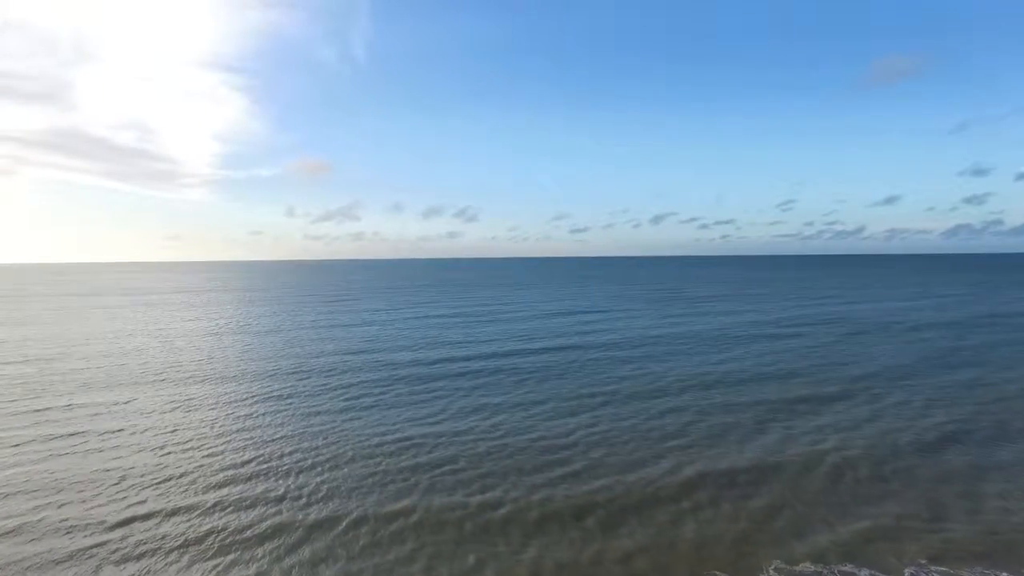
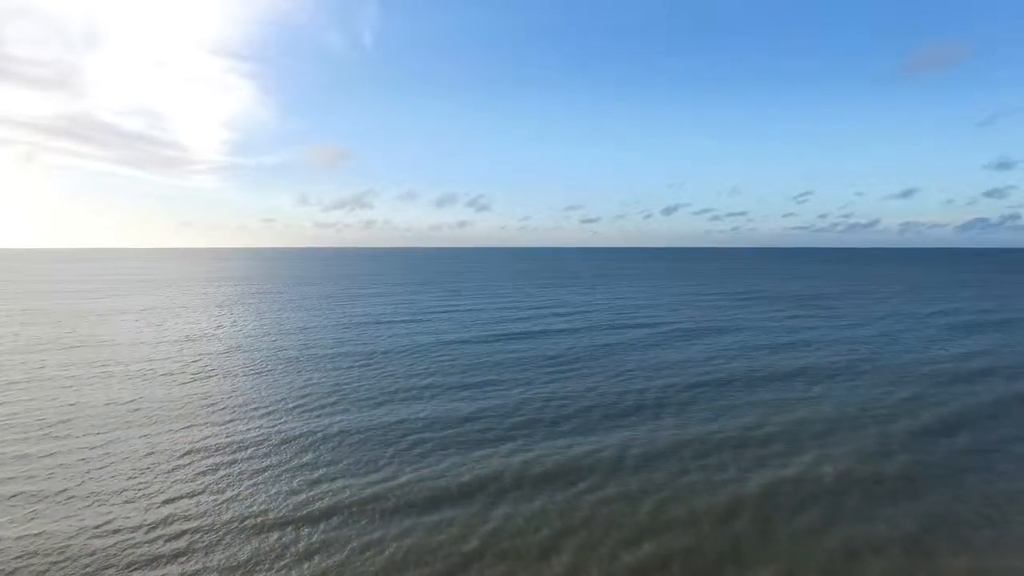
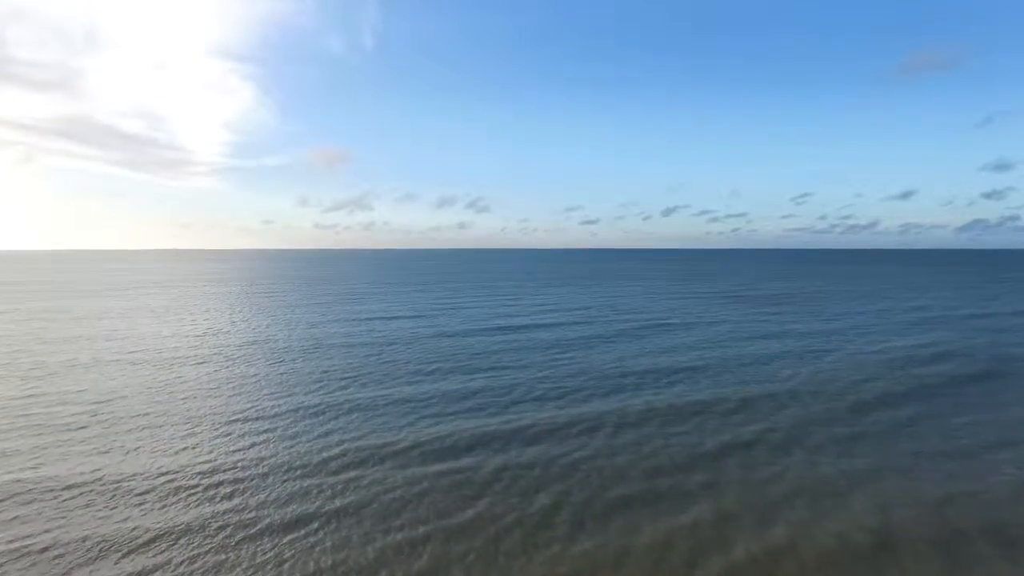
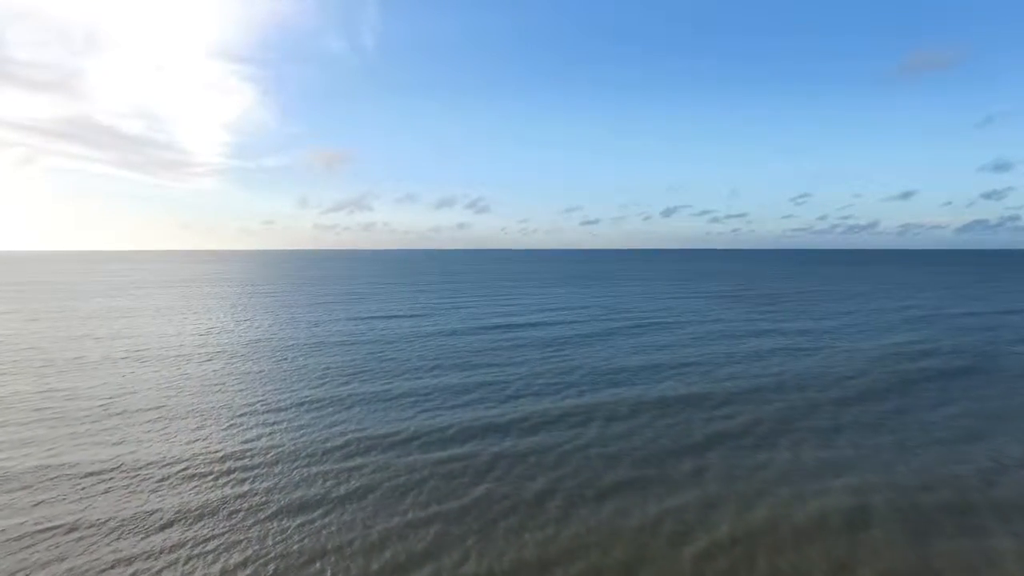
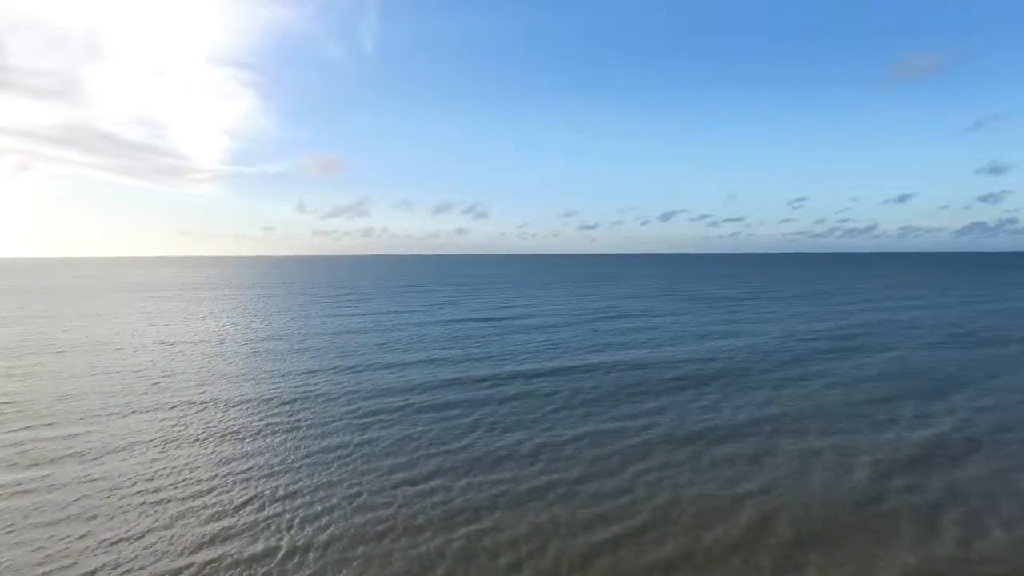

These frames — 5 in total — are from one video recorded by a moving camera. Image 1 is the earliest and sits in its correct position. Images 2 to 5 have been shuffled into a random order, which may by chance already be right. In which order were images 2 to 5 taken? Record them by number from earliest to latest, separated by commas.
5, 4, 3, 2
